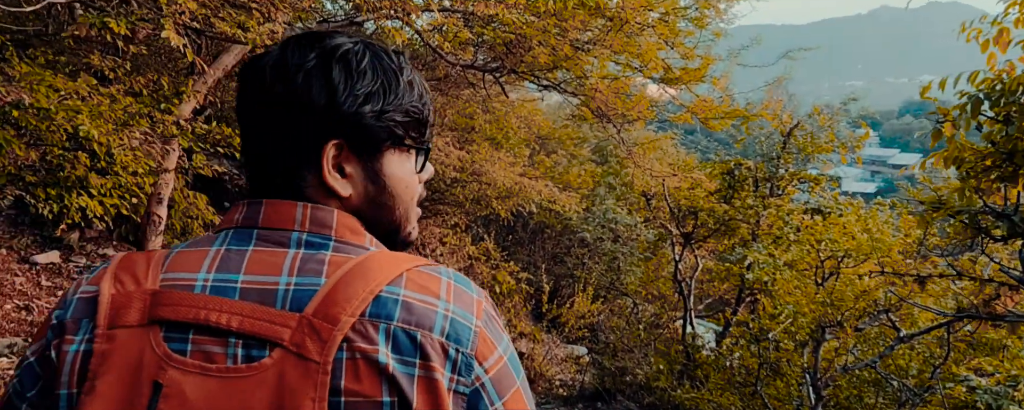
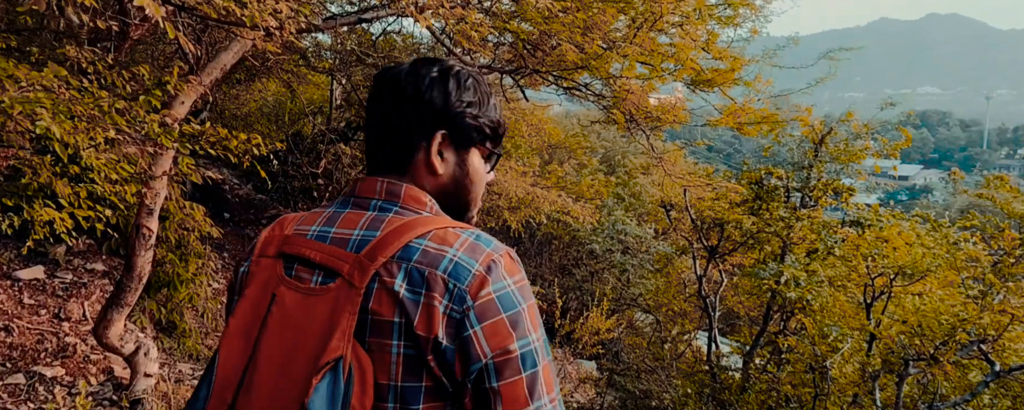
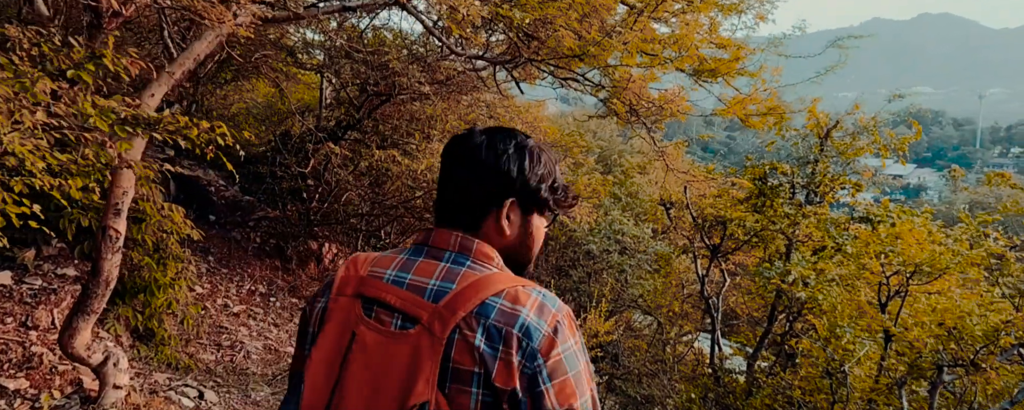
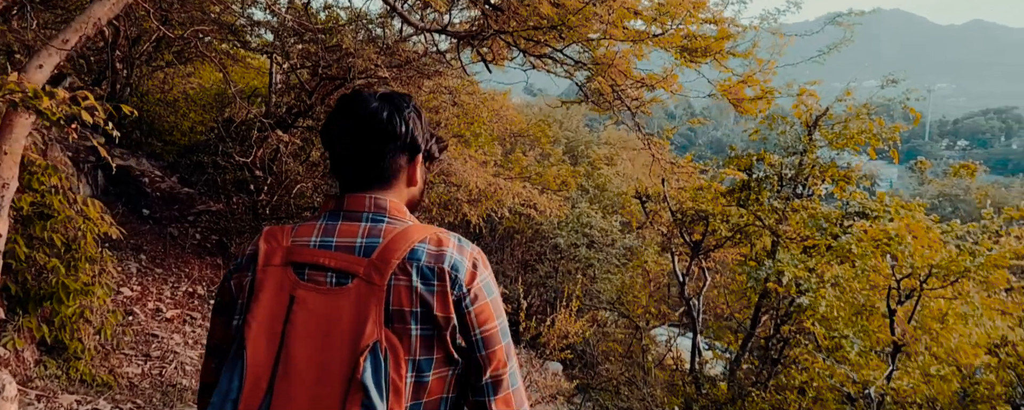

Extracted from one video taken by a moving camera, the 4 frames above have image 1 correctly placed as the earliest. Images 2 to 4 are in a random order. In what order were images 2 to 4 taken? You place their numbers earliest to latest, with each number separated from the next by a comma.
2, 3, 4
